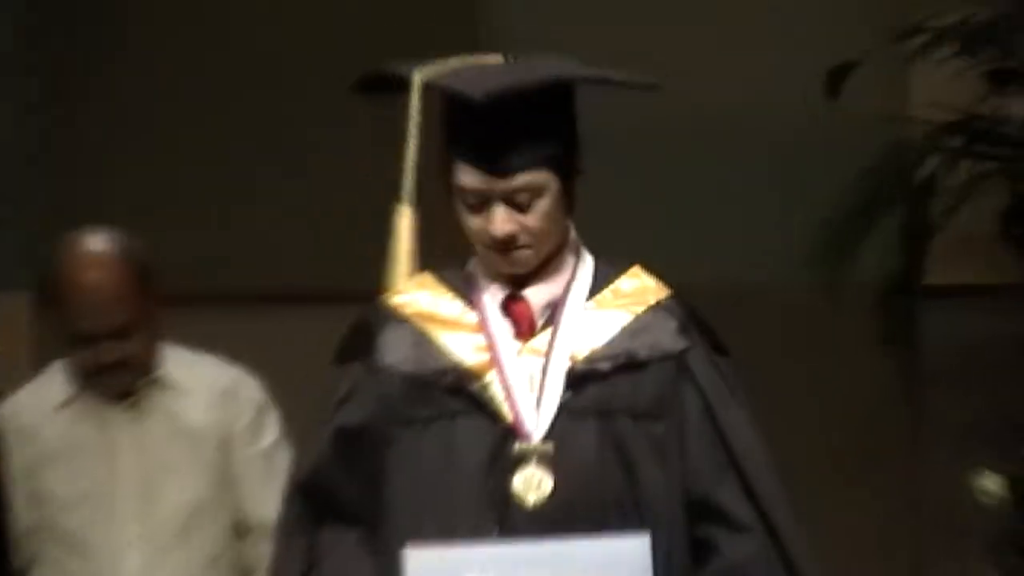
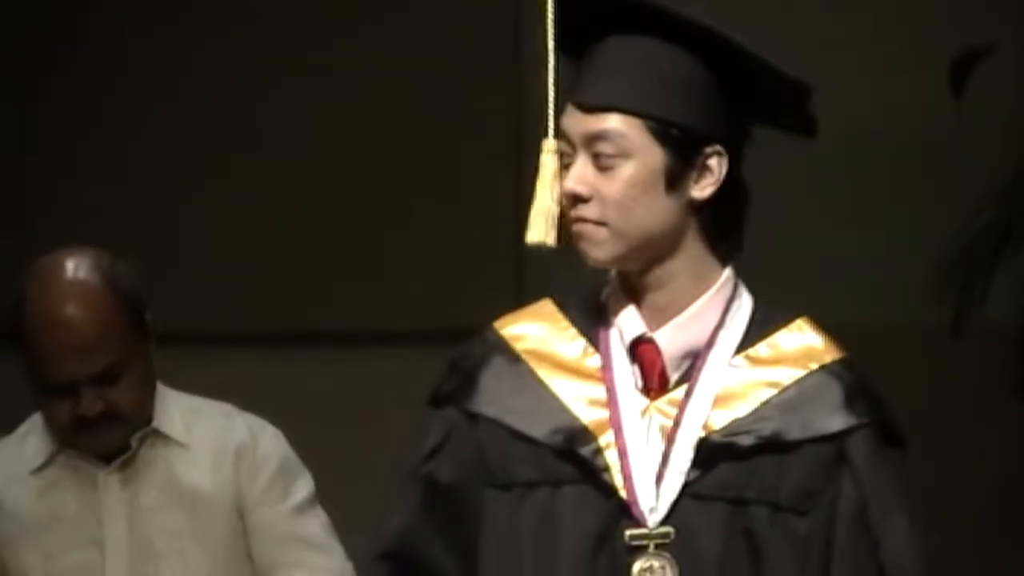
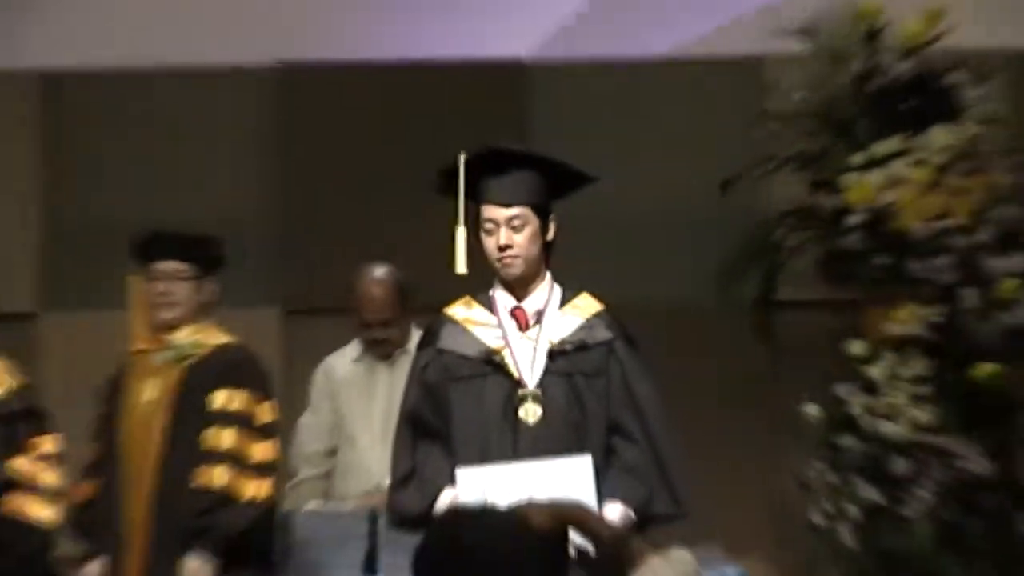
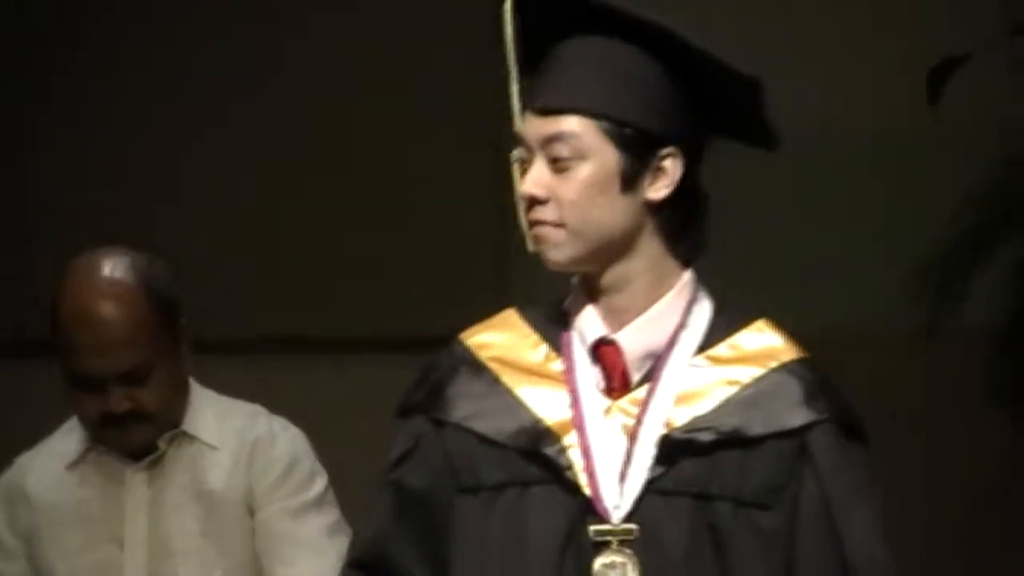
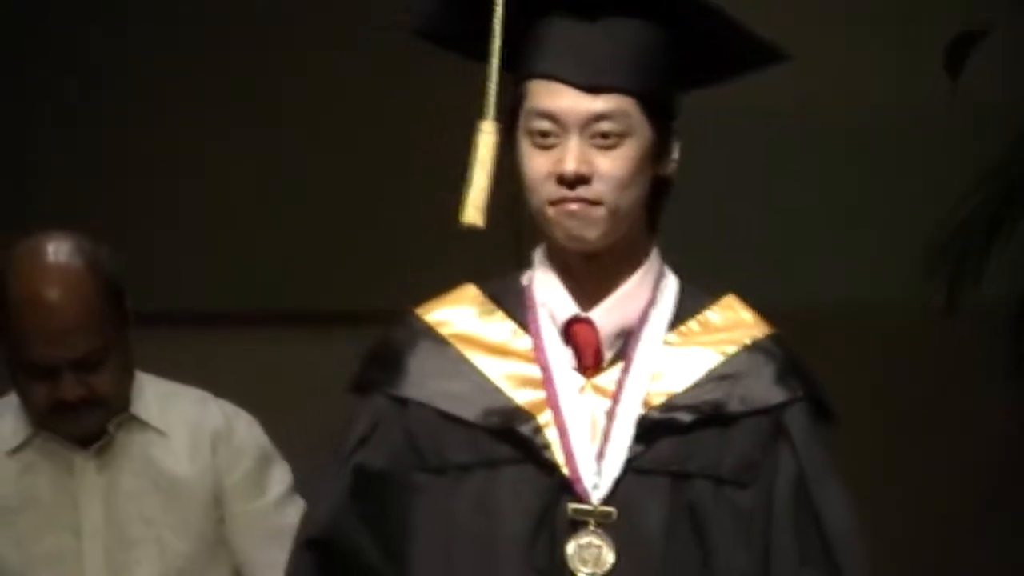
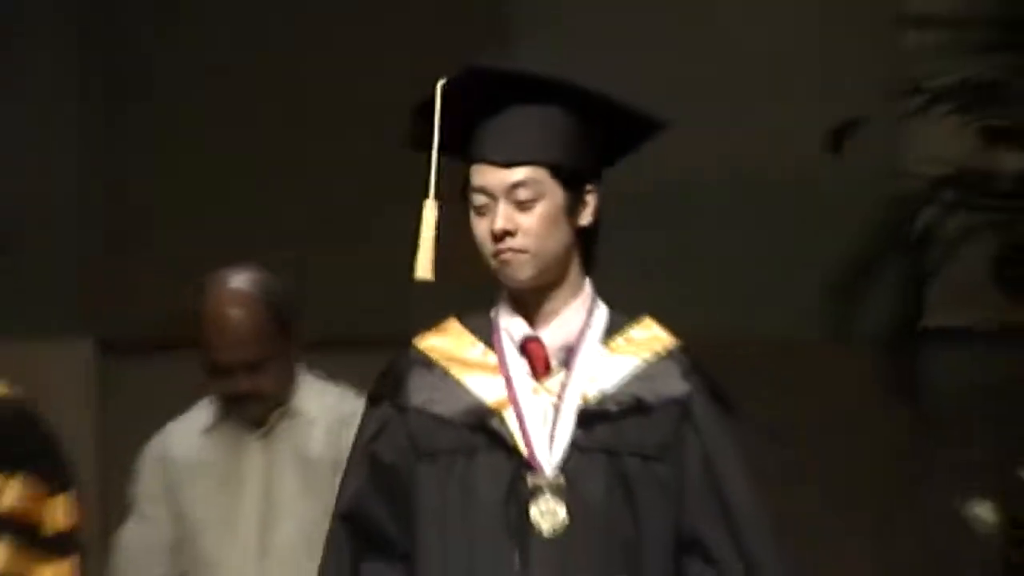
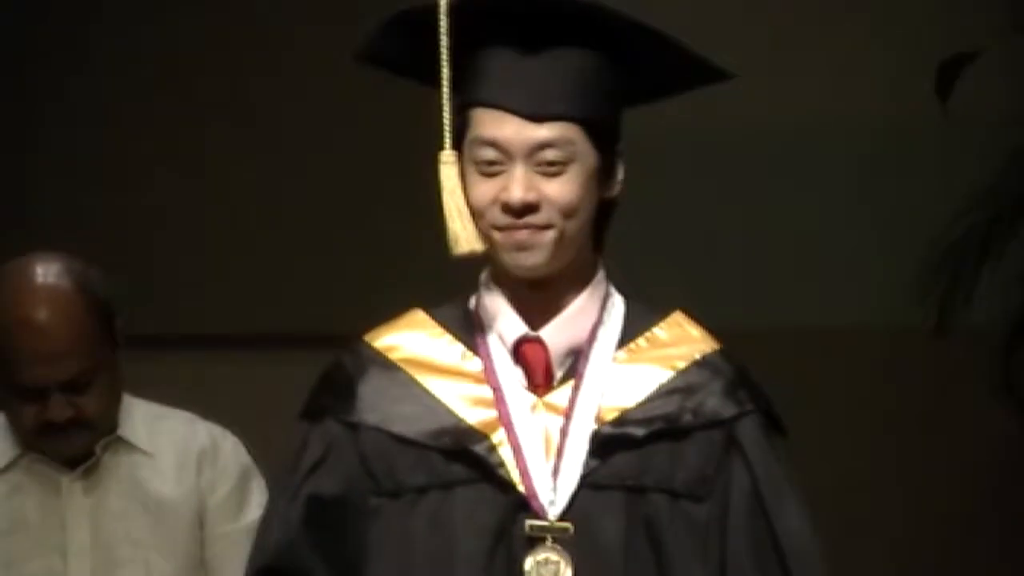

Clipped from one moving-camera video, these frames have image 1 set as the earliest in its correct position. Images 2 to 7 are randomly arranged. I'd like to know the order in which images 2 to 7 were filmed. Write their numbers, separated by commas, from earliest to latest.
7, 5, 2, 4, 6, 3
